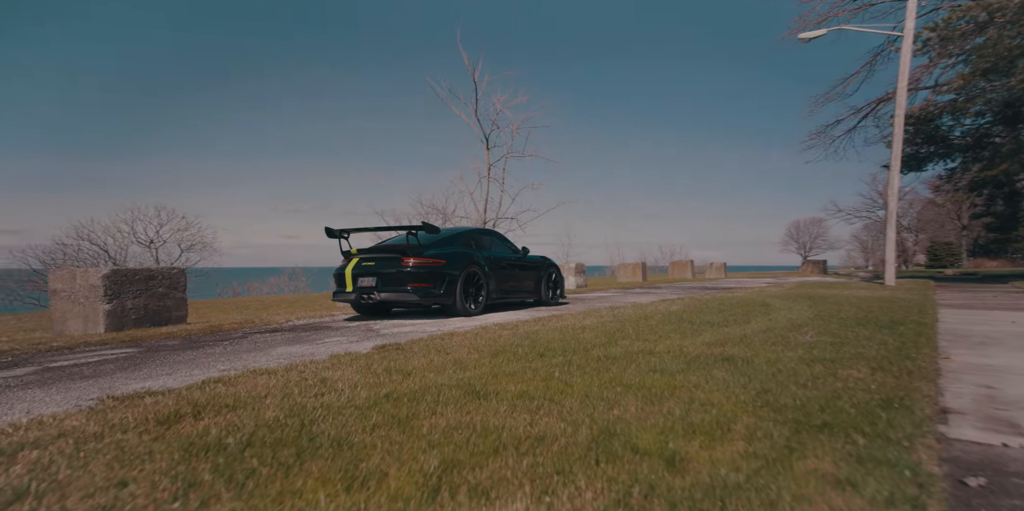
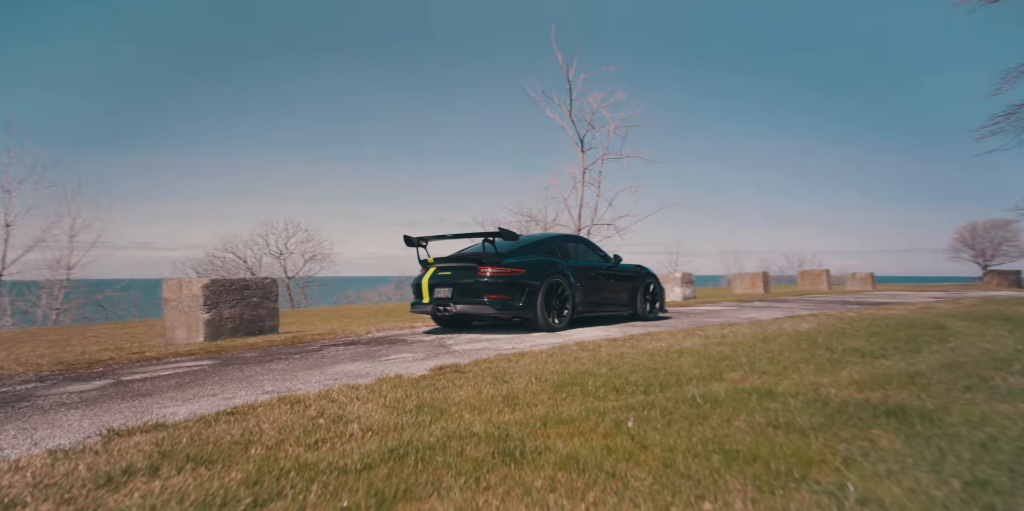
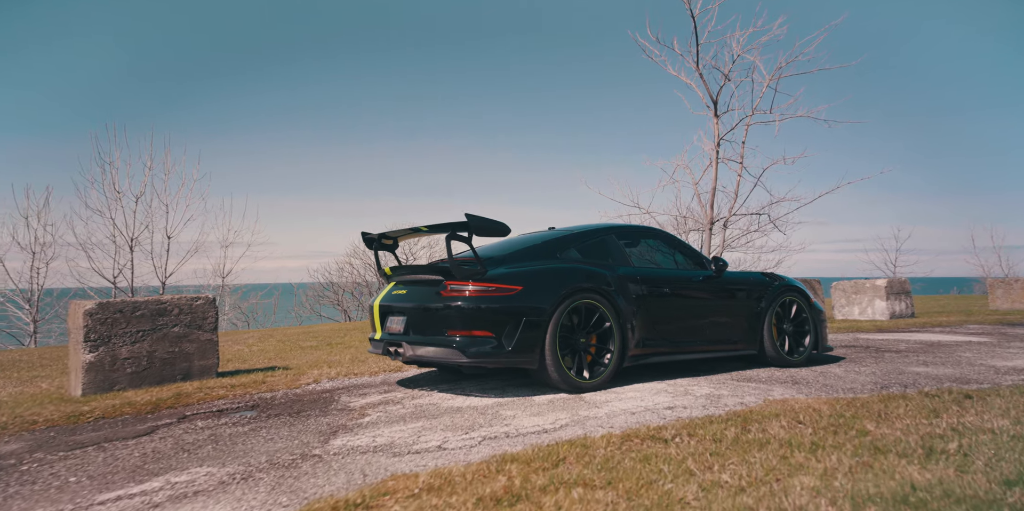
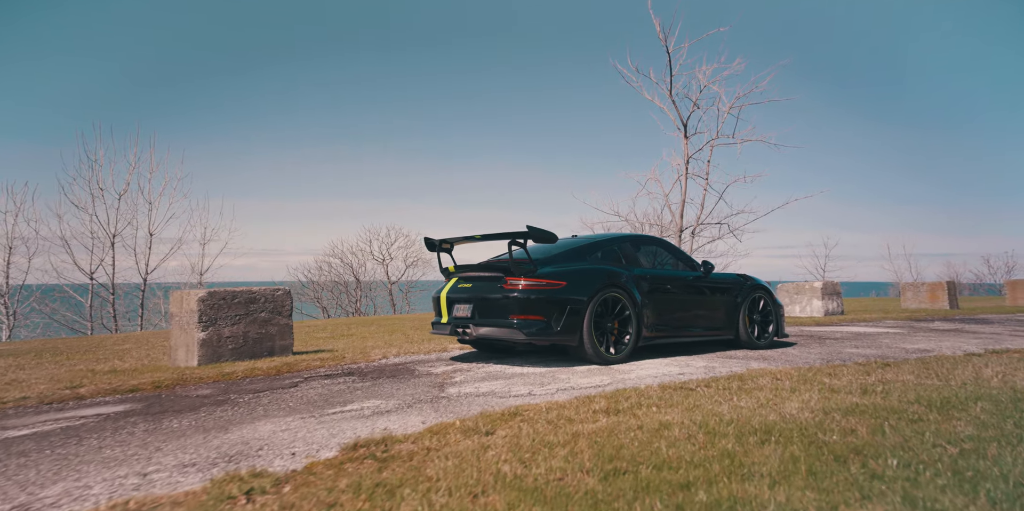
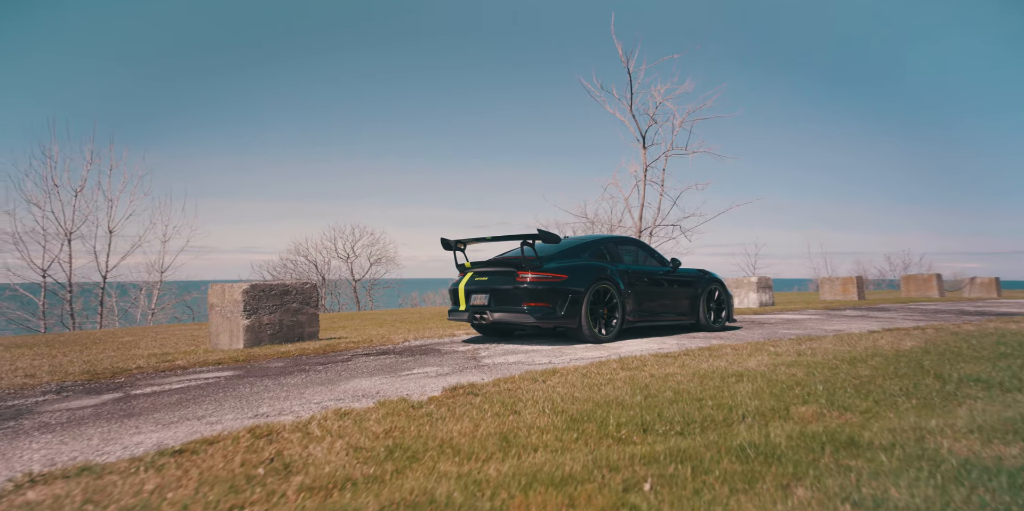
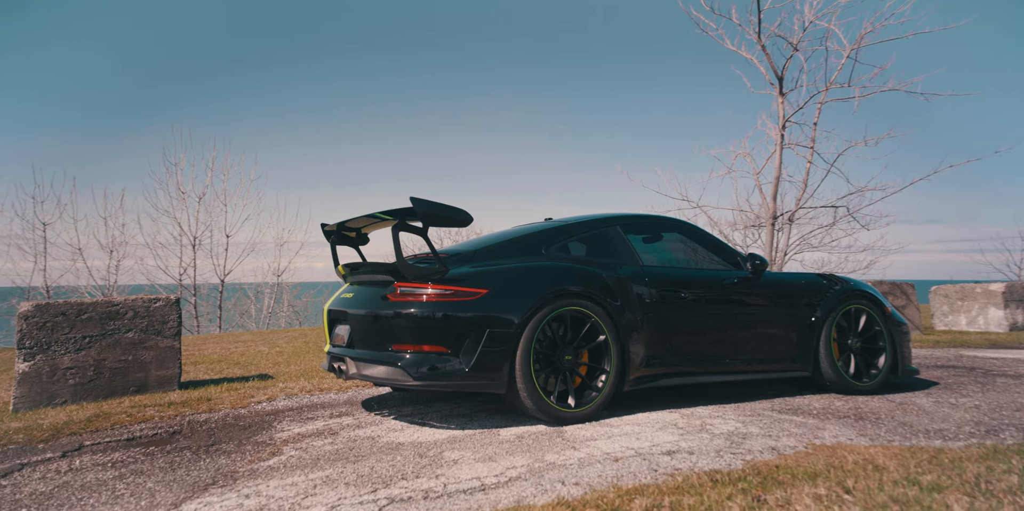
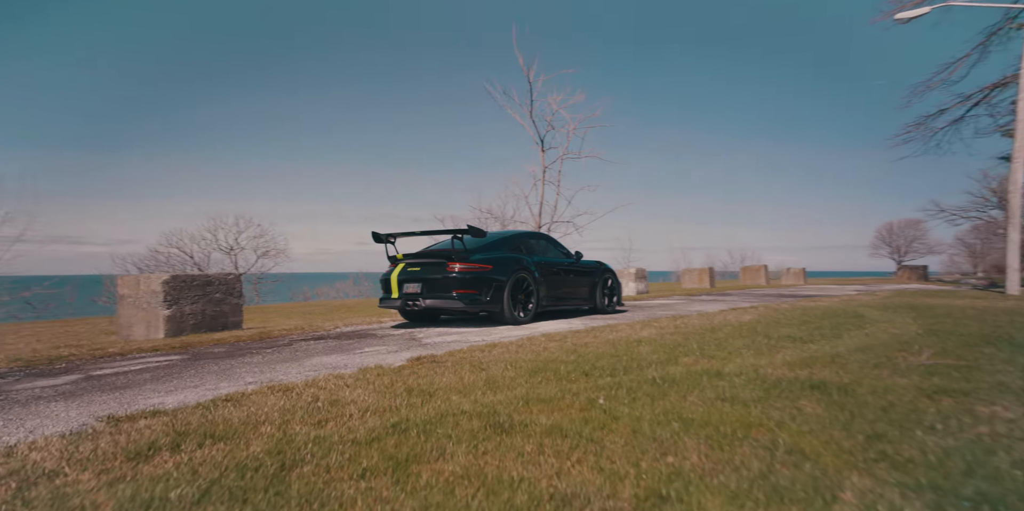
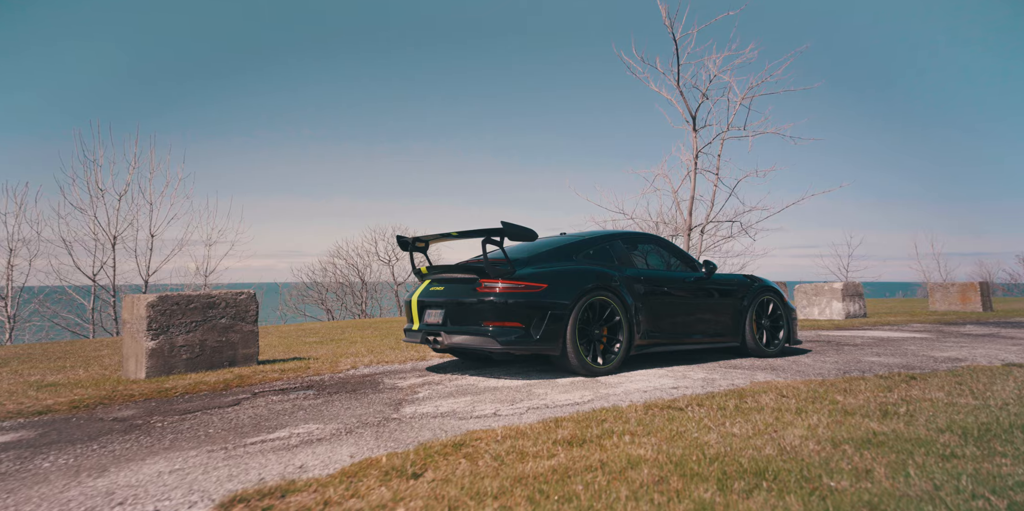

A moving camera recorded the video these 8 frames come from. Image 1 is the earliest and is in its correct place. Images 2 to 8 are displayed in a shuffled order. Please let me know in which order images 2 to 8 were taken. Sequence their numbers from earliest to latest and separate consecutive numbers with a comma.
7, 2, 5, 4, 8, 3, 6
